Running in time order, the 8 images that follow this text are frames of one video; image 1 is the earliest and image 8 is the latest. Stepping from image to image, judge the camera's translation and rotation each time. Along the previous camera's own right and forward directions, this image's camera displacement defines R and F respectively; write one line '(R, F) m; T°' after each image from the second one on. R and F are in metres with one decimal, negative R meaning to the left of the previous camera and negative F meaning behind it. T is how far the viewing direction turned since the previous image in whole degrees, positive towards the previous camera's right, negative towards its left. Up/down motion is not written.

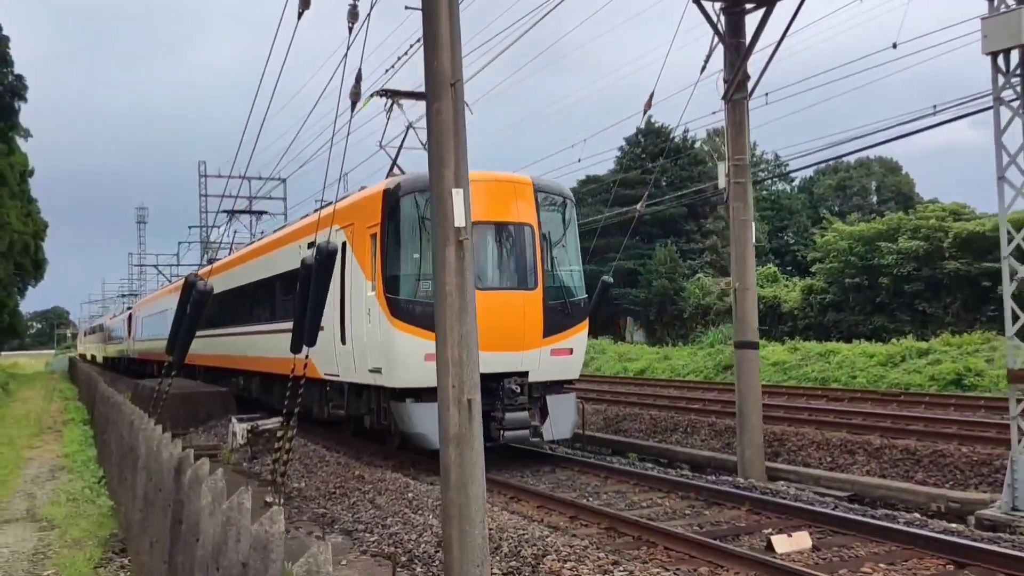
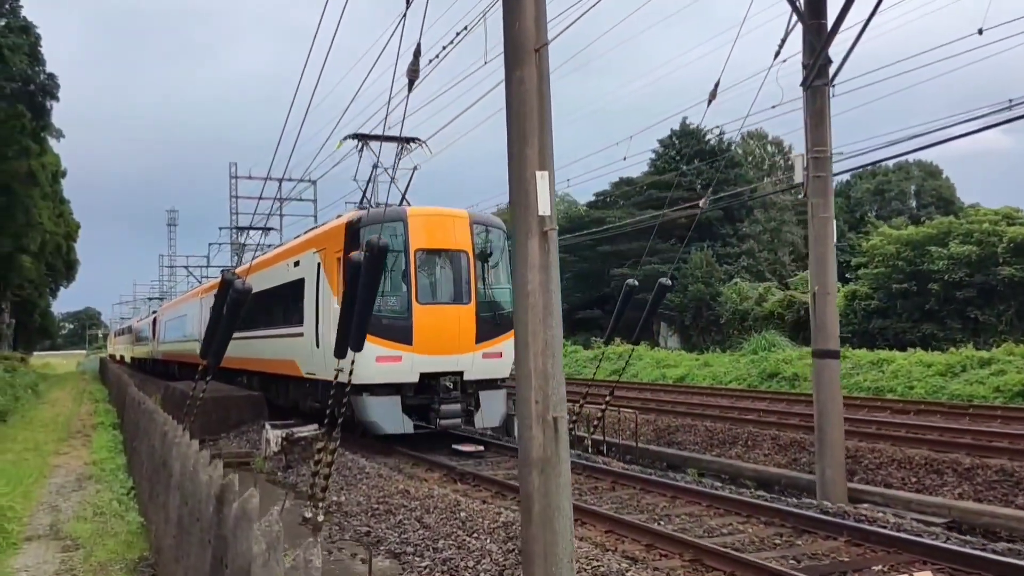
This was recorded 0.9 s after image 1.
(-0.3, +0.7) m; -2°
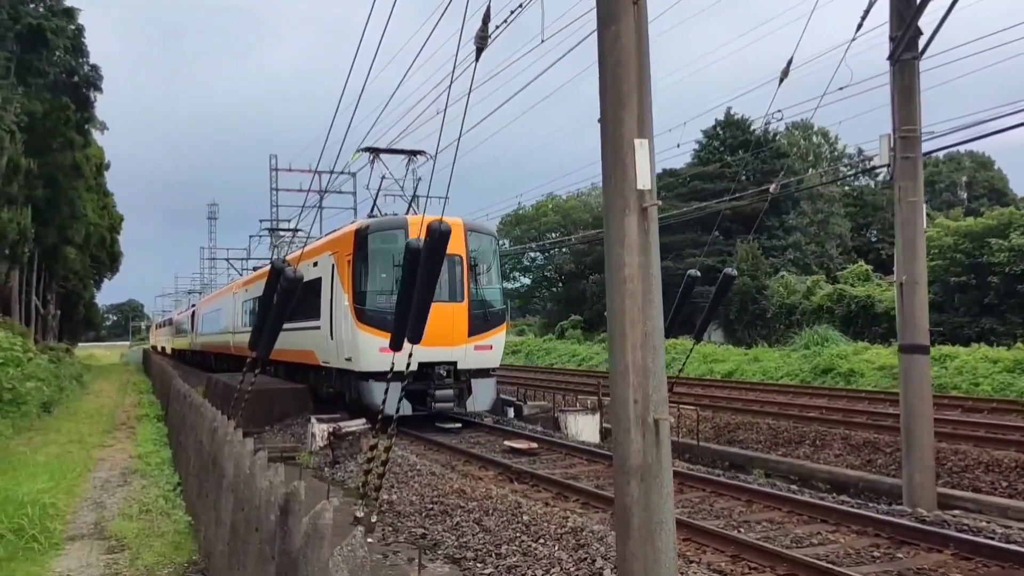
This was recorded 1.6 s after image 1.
(-0.2, +0.4) m; -2°
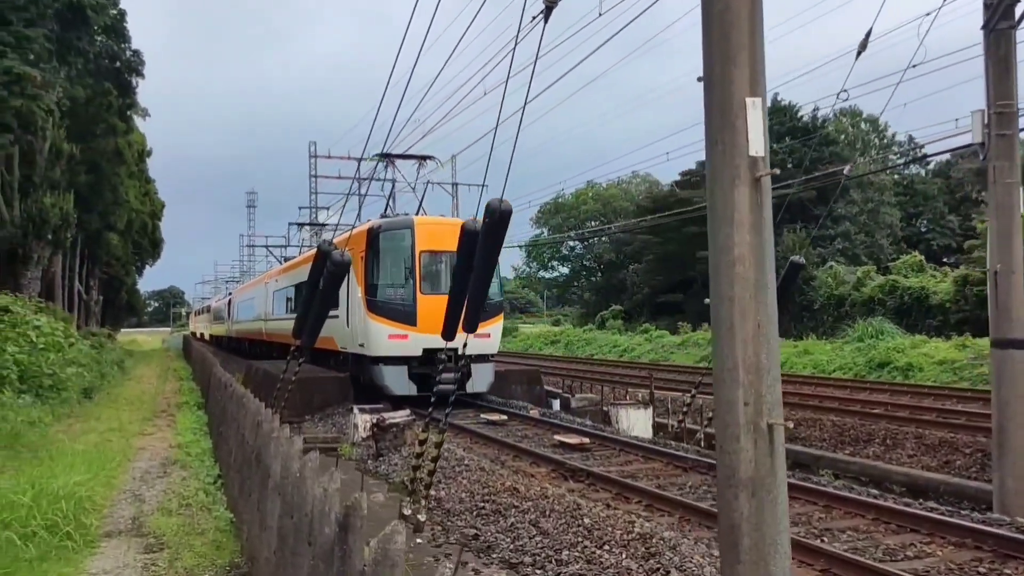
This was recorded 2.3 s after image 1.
(-0.2, +0.5) m; -2°
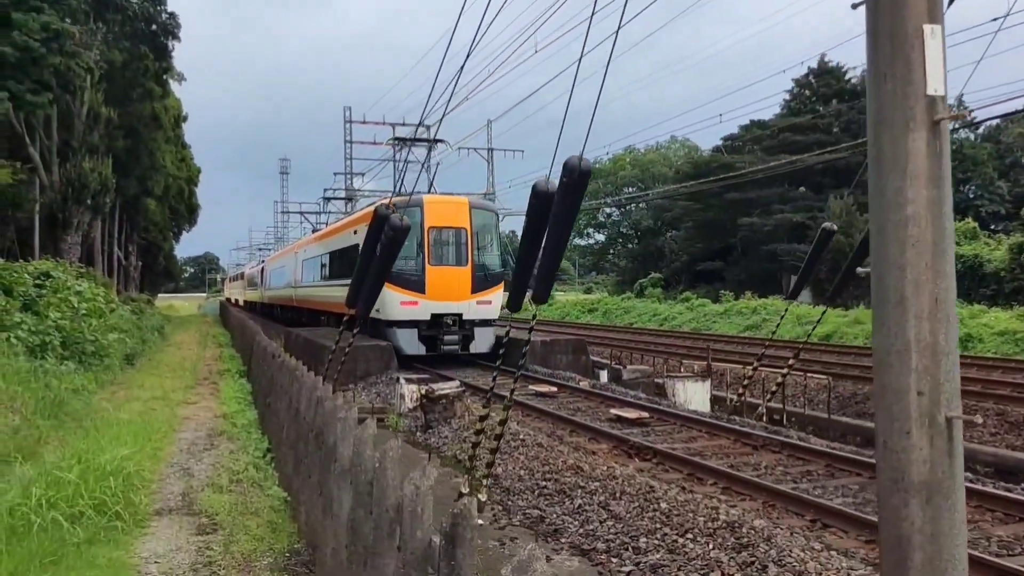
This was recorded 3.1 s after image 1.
(-0.3, +0.5) m; -2°
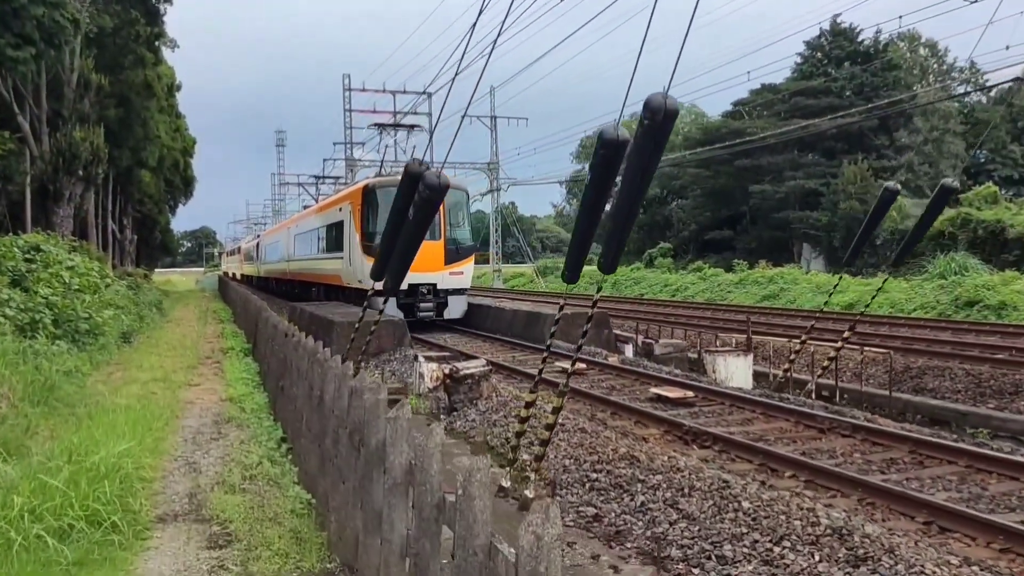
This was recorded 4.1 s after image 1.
(-0.3, +0.8) m; 0°
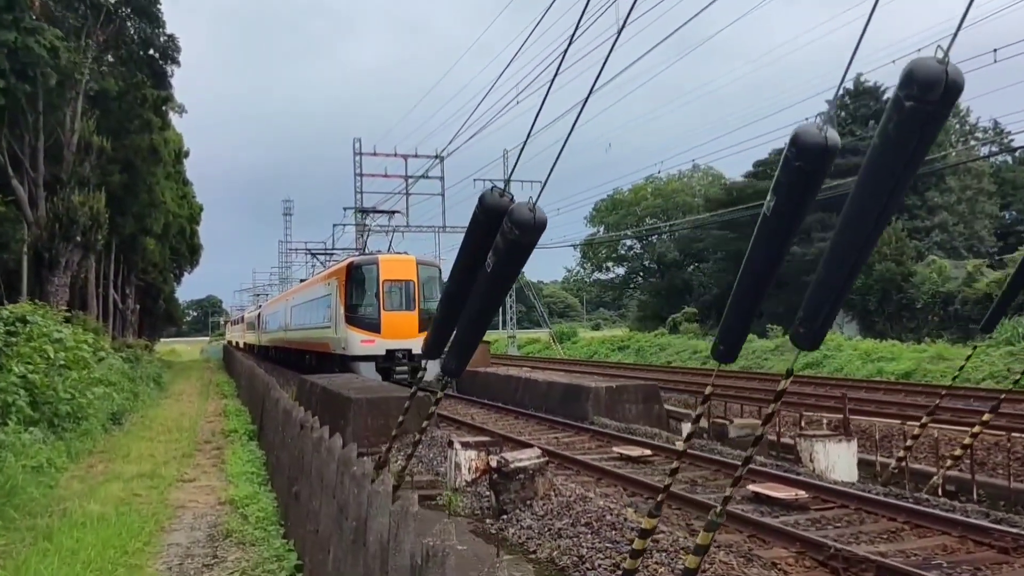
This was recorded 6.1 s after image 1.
(-0.5, +1.6) m; 0°
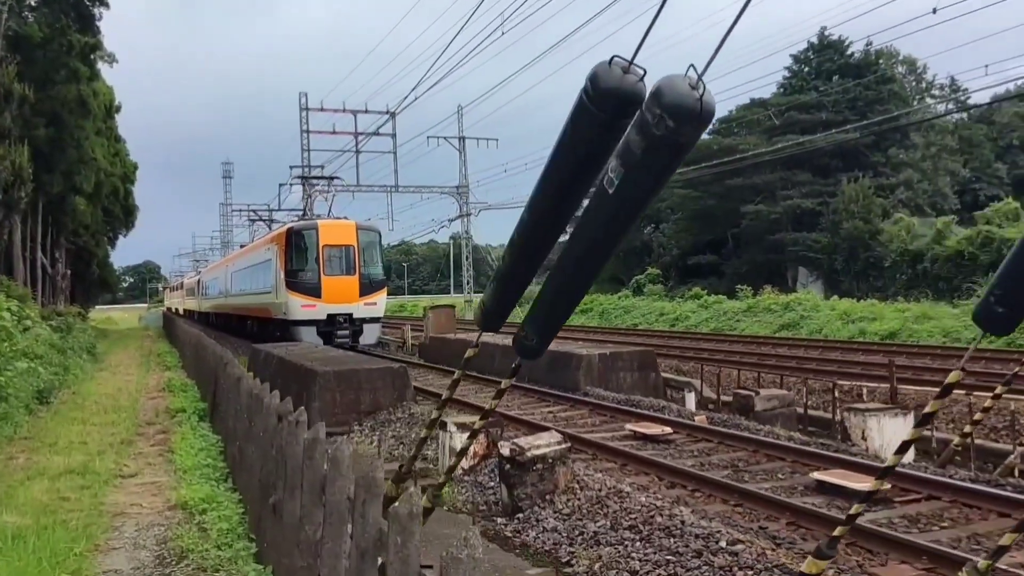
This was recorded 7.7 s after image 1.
(-0.5, +1.4) m; +4°
